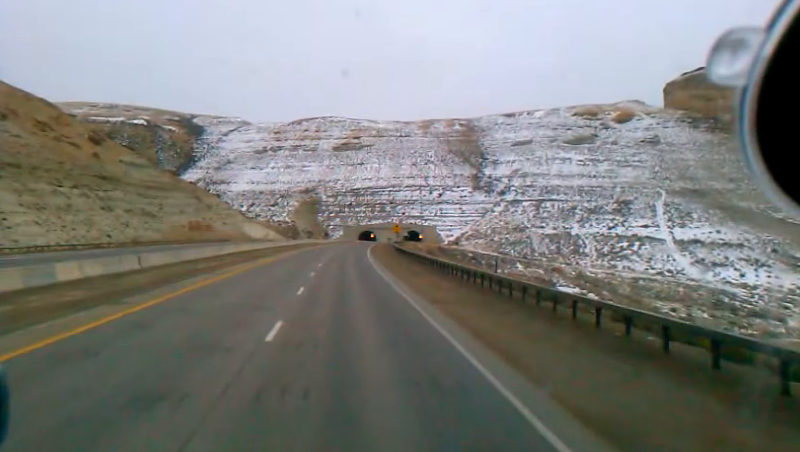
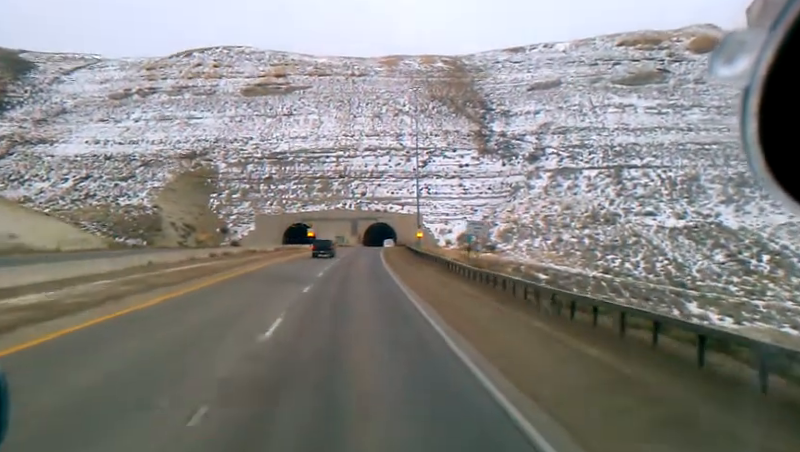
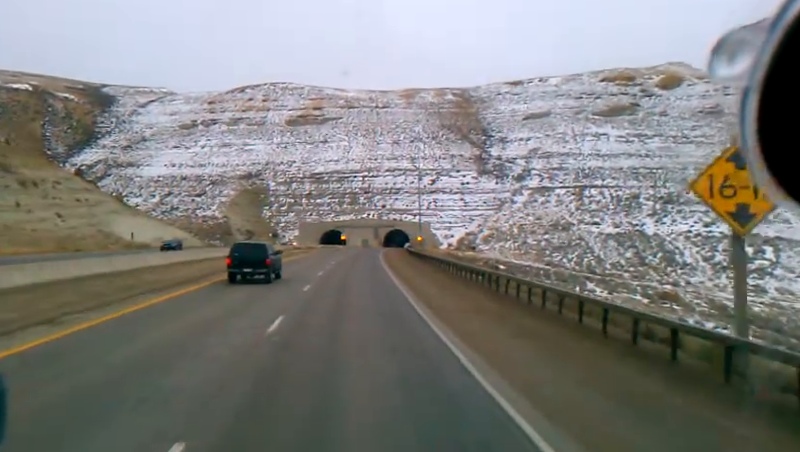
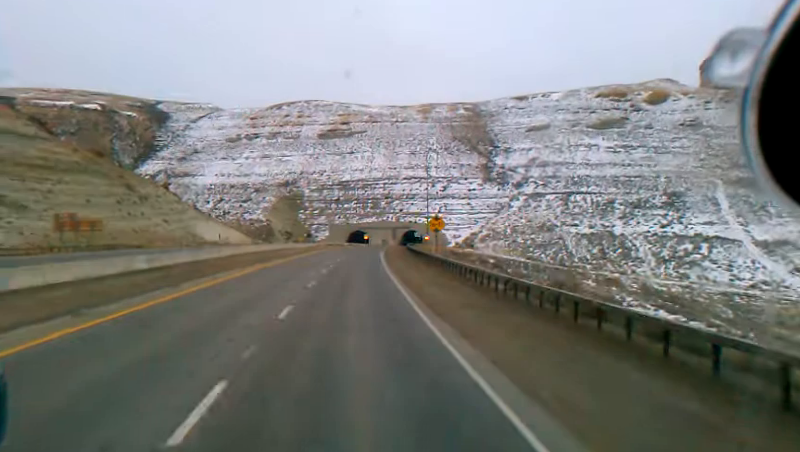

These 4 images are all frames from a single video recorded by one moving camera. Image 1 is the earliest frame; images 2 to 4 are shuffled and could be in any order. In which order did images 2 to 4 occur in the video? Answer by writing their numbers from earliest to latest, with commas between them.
4, 3, 2
